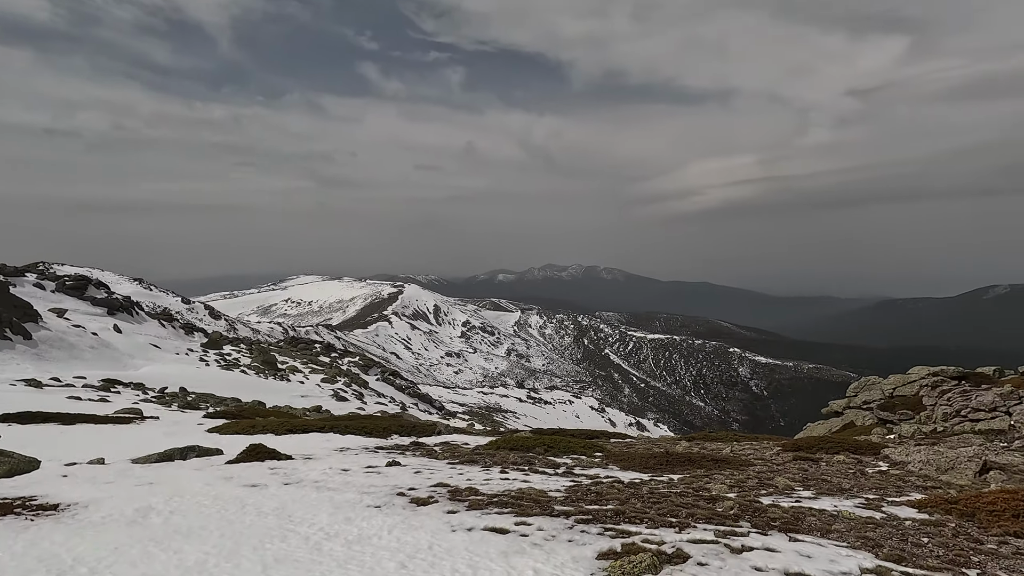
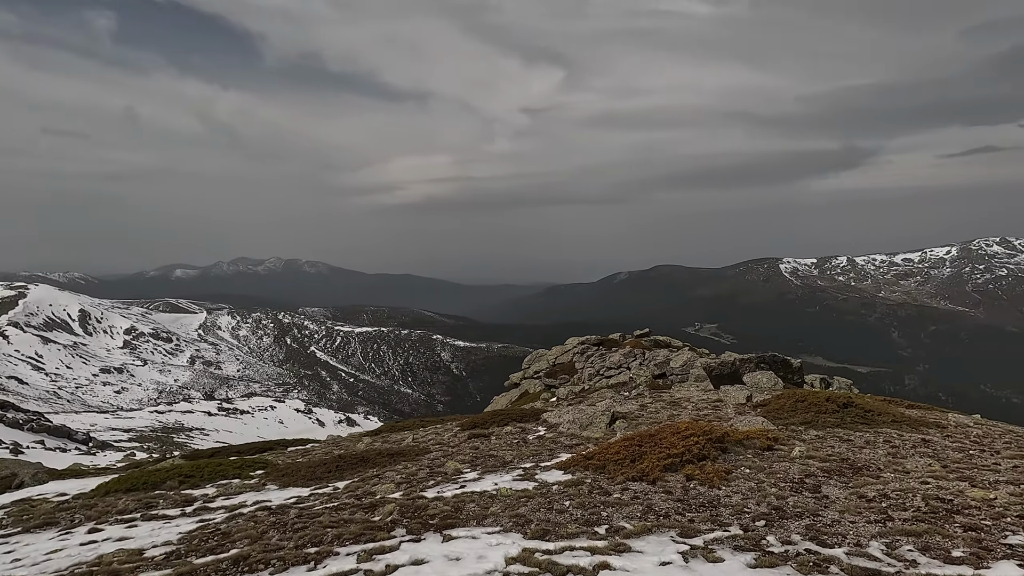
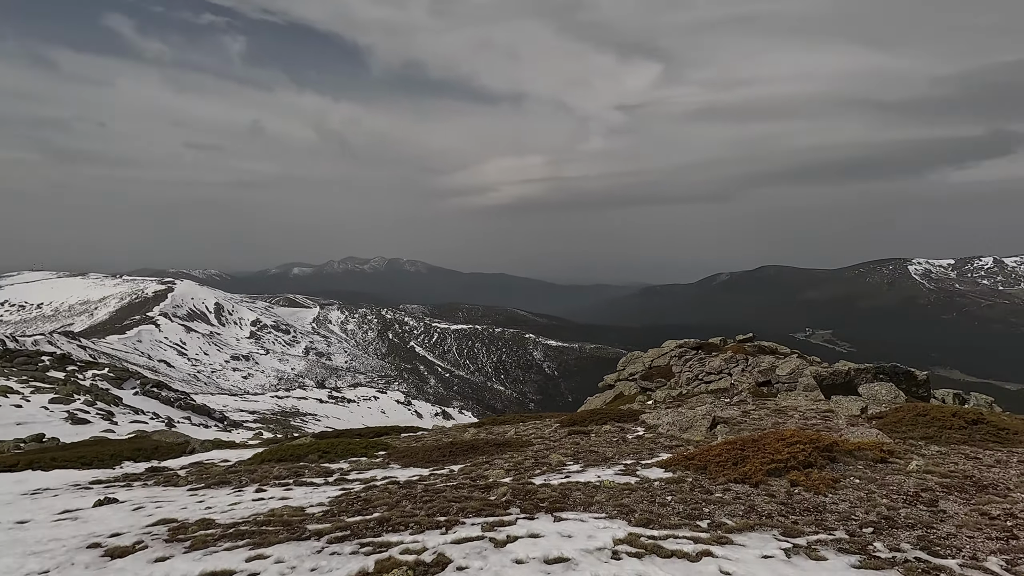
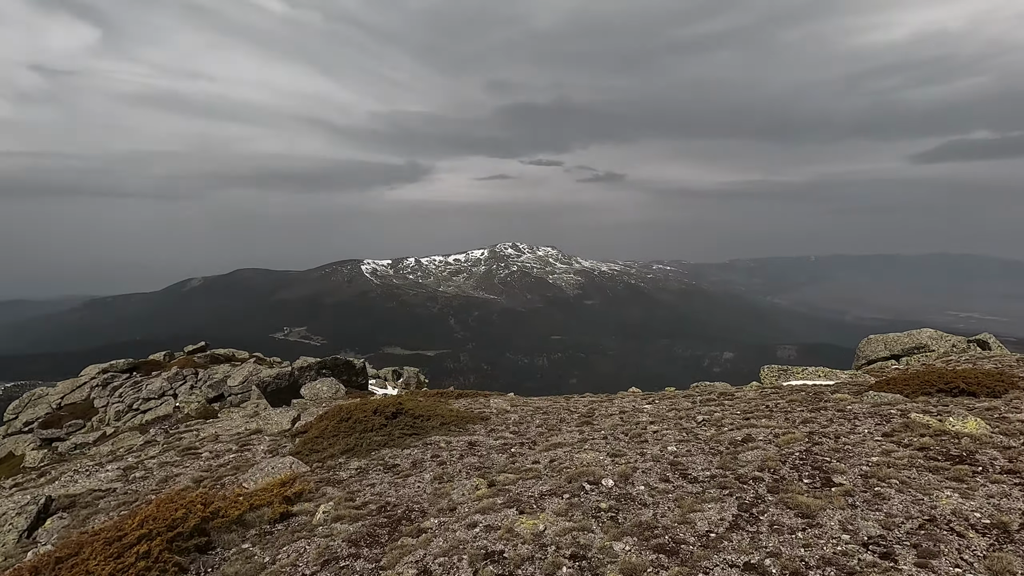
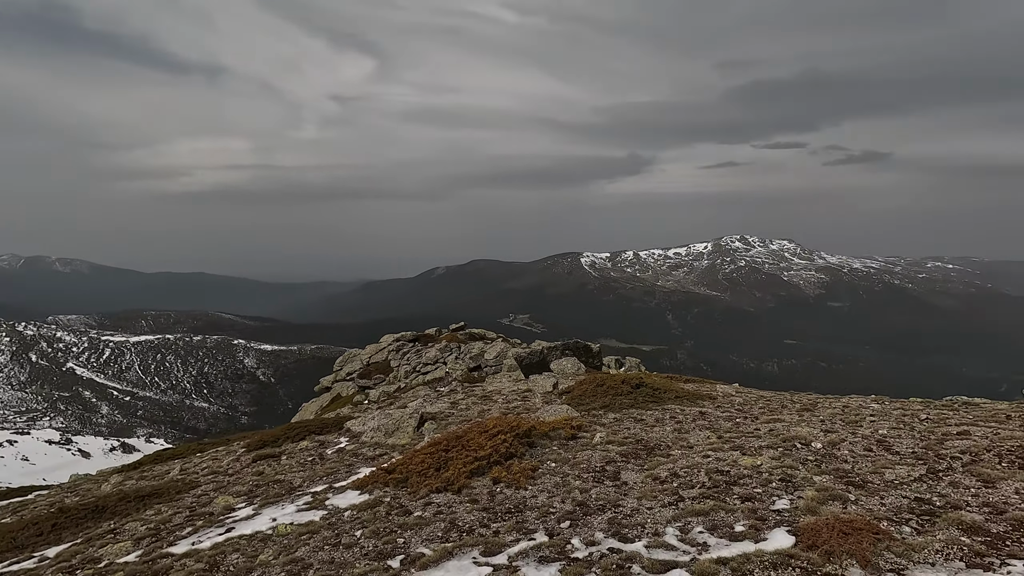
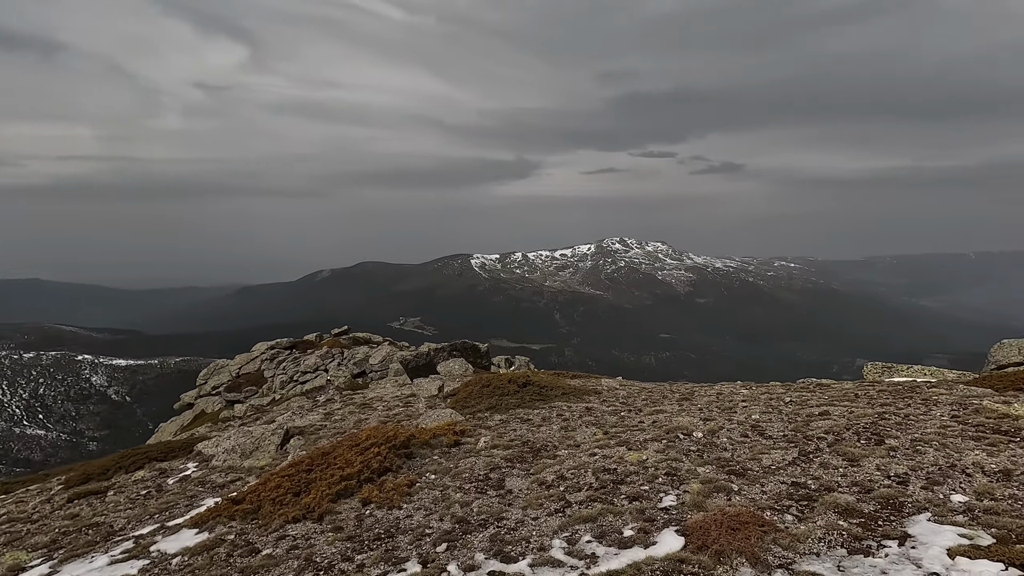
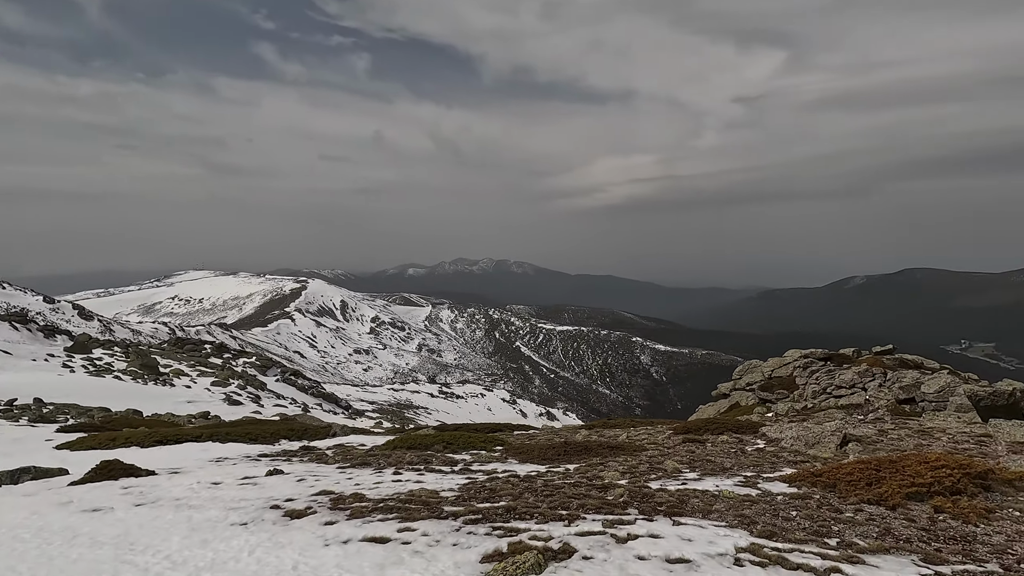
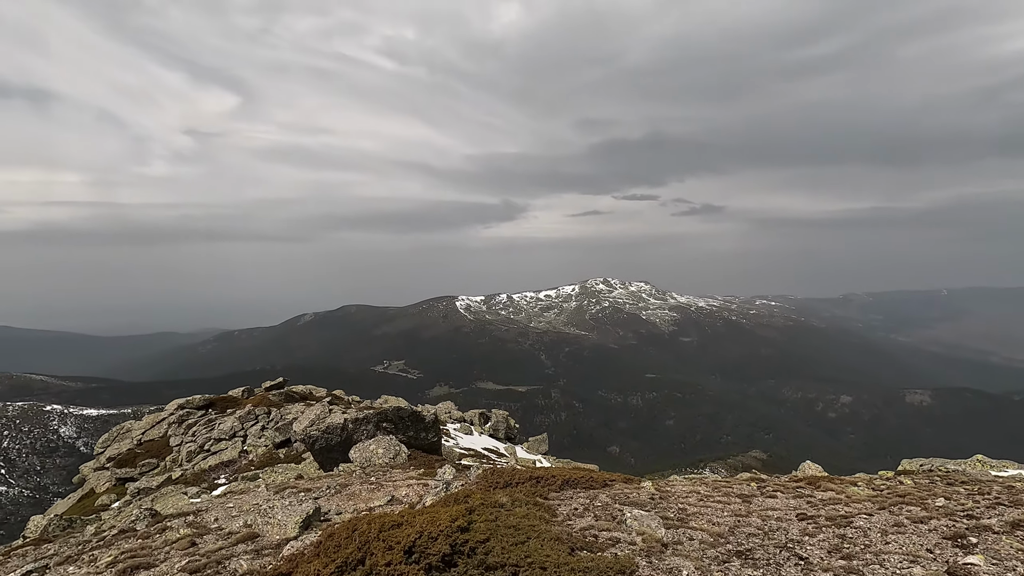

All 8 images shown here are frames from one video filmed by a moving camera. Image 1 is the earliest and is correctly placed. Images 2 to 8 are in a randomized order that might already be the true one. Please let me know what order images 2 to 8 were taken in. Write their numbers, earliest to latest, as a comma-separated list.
7, 3, 2, 5, 6, 4, 8
